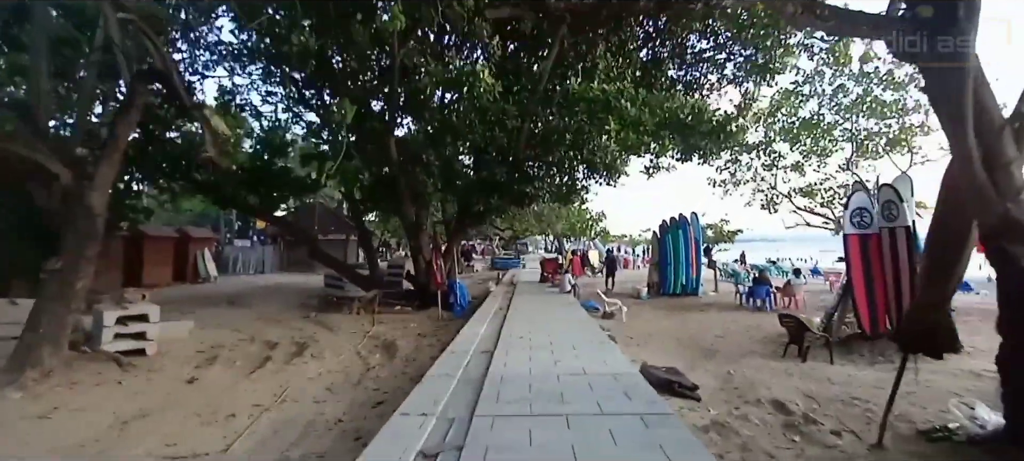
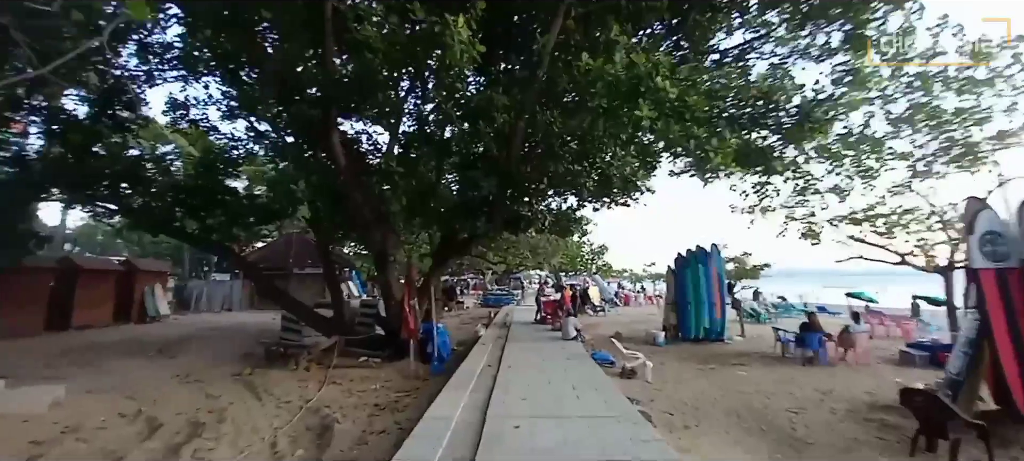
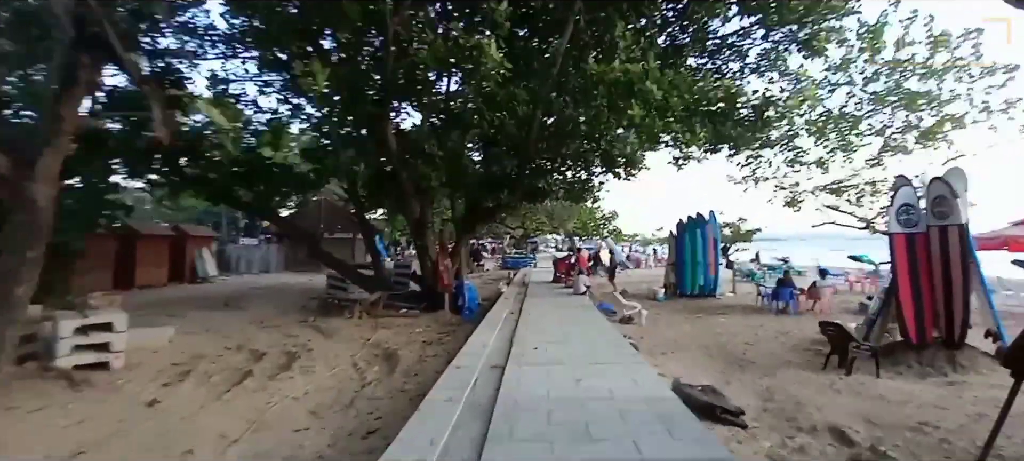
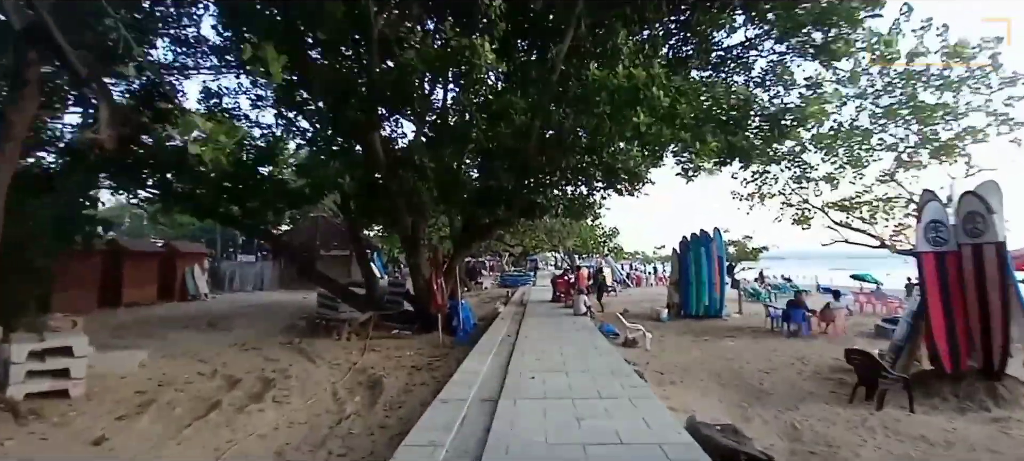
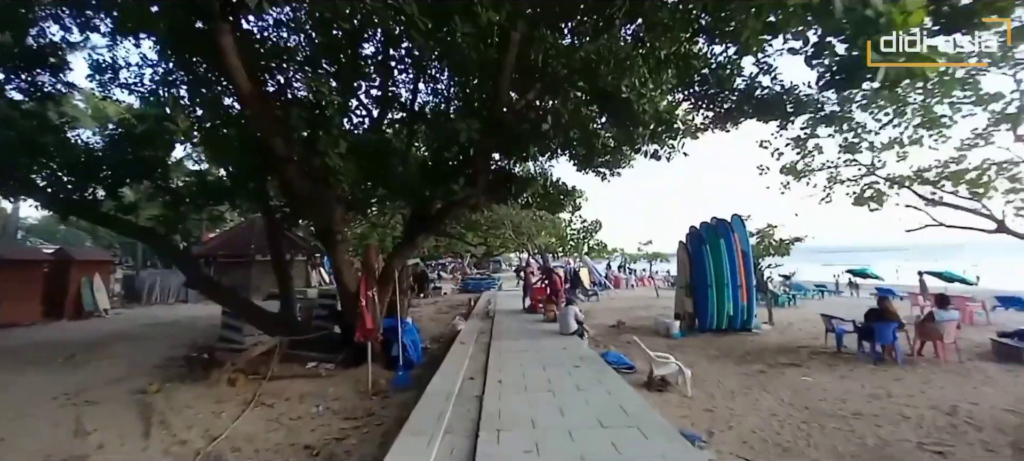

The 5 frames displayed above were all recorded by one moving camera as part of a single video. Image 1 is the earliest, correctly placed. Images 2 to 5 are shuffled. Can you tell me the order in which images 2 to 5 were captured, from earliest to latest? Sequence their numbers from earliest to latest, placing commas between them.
3, 4, 2, 5
